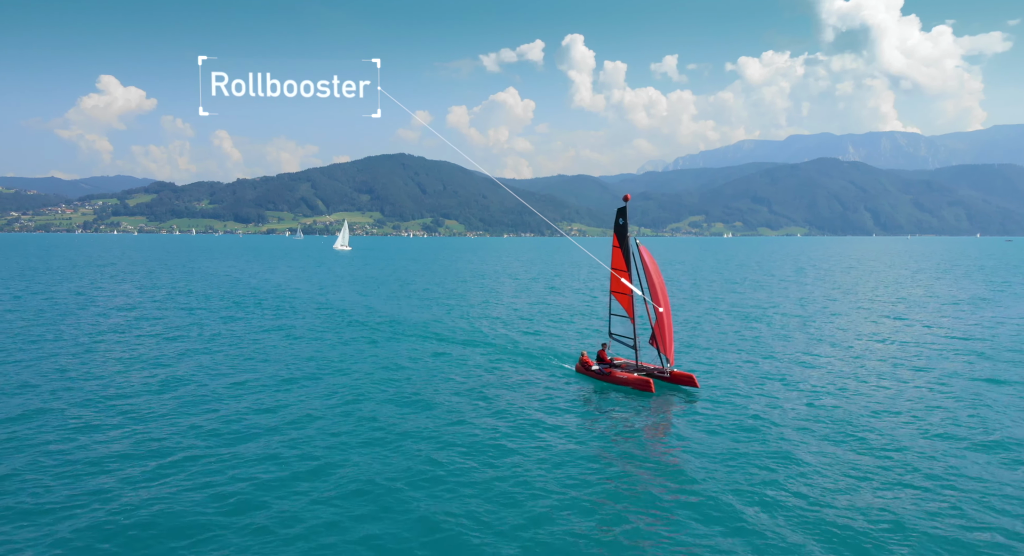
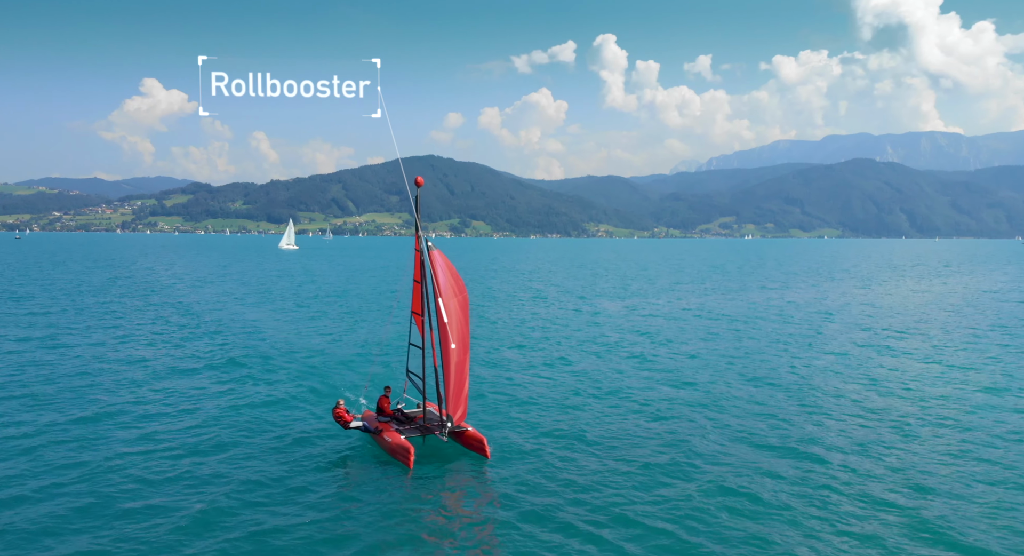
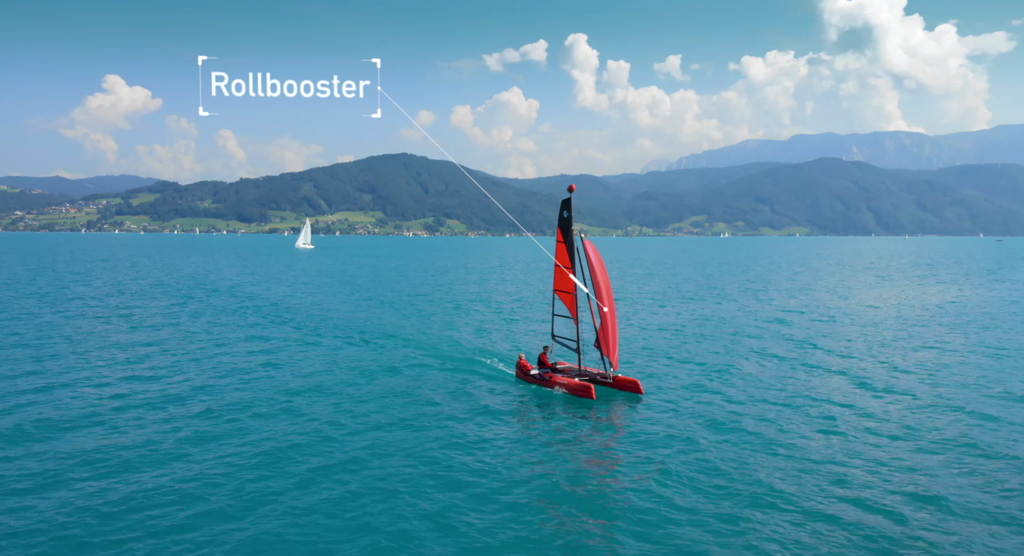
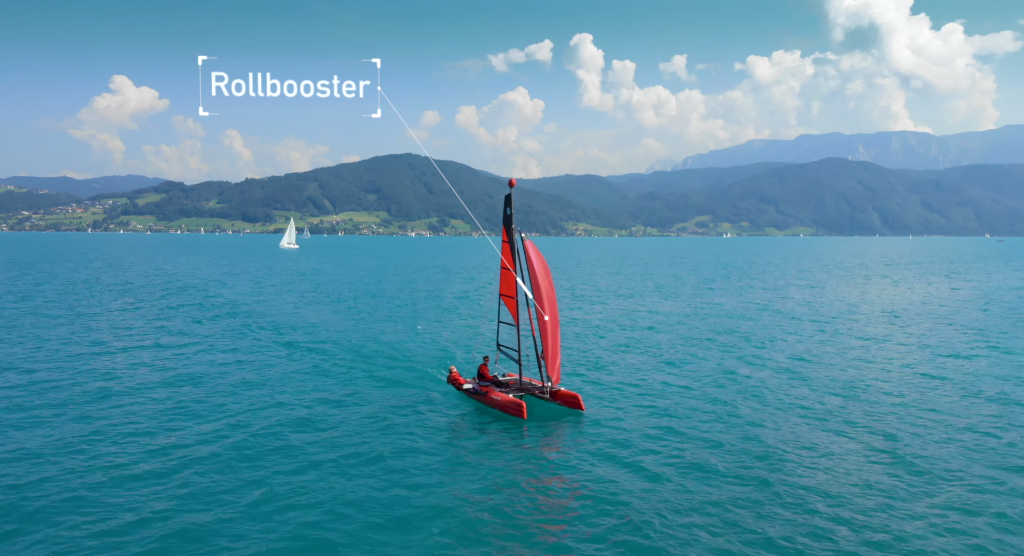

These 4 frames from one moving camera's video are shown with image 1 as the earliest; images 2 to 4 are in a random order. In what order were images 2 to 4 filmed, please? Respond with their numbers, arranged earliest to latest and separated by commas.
3, 4, 2
